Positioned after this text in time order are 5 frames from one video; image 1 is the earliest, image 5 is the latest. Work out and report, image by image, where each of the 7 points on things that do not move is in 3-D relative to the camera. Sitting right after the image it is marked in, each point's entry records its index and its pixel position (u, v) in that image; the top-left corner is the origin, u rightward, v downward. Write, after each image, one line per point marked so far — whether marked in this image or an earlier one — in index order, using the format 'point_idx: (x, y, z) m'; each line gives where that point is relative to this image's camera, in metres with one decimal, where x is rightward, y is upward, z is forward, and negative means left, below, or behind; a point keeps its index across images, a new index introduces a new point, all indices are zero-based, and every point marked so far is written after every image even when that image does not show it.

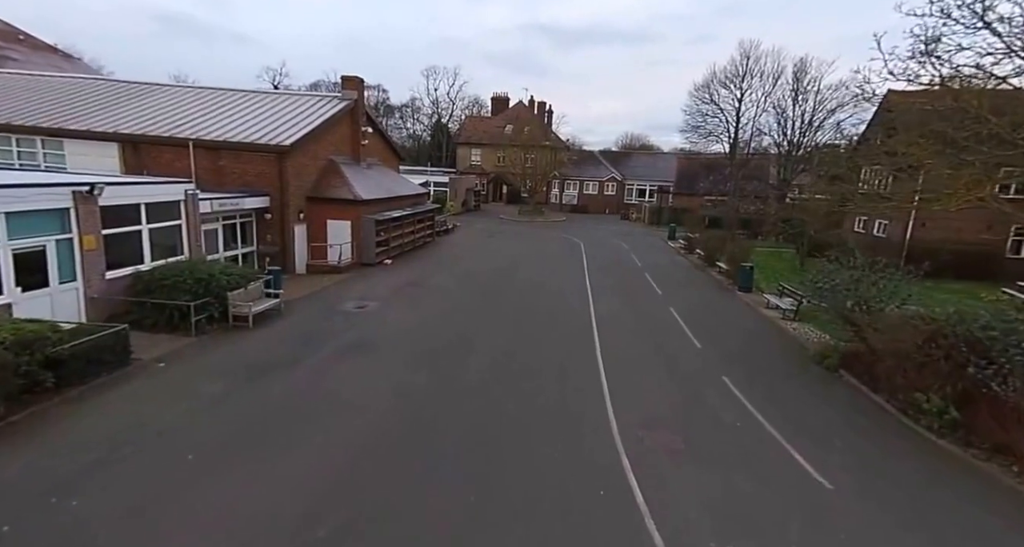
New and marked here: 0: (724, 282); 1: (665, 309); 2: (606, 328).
0: (+8.1, -0.6, +18.1) m
1: (+4.5, -1.2, +14.2) m
2: (+2.5, -1.6, +12.6) m
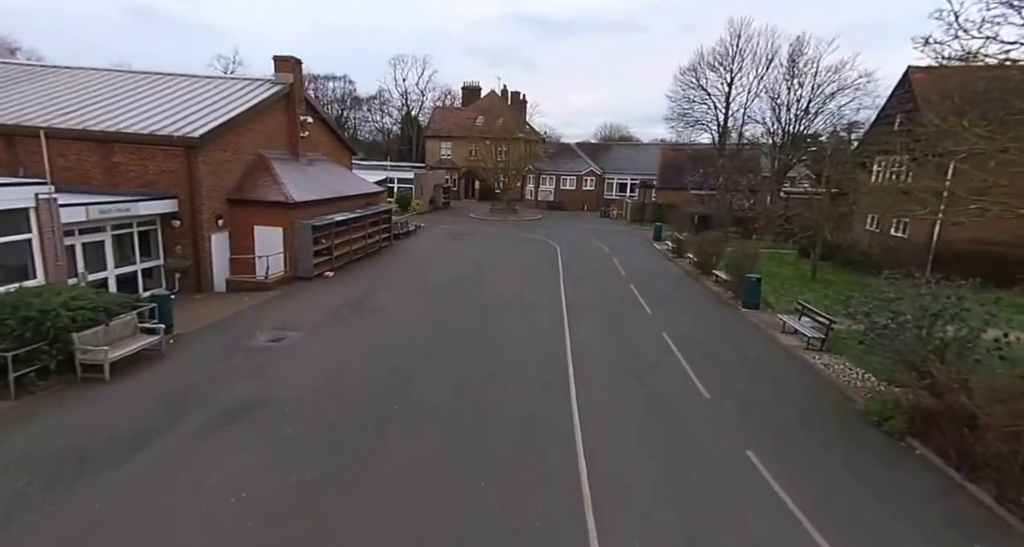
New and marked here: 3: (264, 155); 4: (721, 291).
0: (+6.9, -0.8, +15.6) m
1: (+3.5, -1.6, +11.5) m
2: (+1.6, -2.0, +9.9) m
3: (-8.7, +4.1, +17.3) m
4: (+7.1, -0.7, +16.5) m
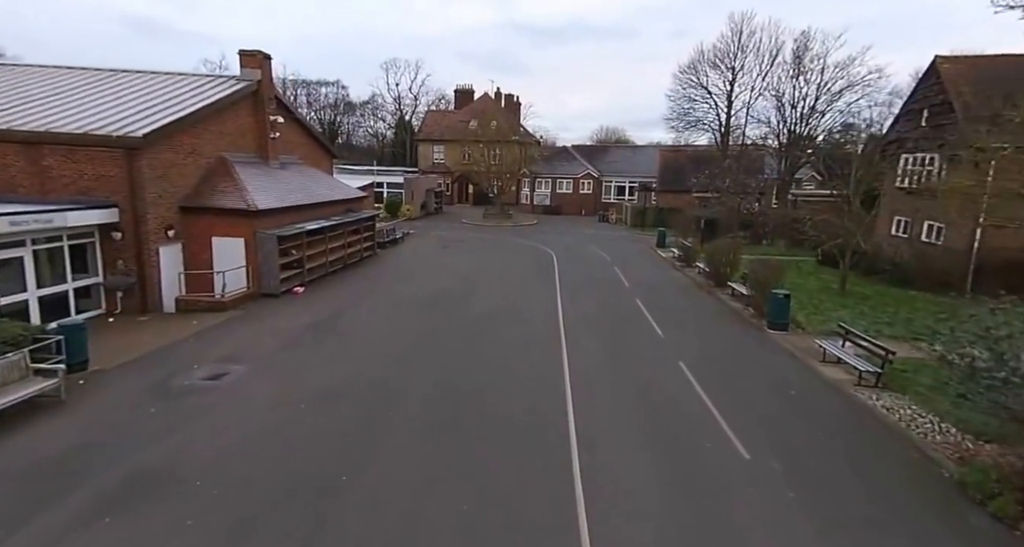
0: (+6.6, -1.2, +13.8) m
1: (+3.3, -1.9, +9.7) m
2: (+1.4, -2.4, +8.1) m
3: (-9.0, +3.6, +15.5) m
4: (+6.8, -1.1, +14.8) m
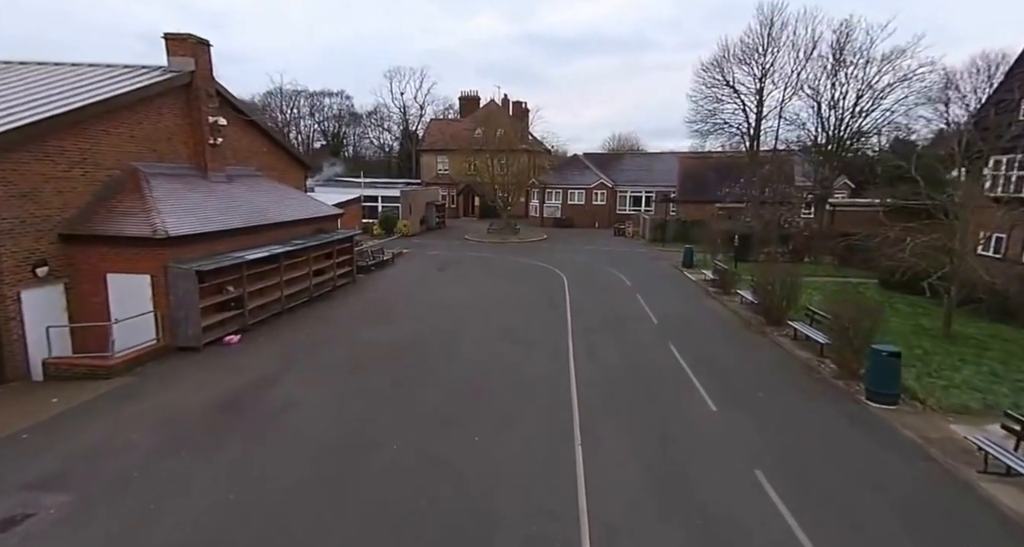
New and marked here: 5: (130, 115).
0: (+6.5, -2.1, +10.0) m
1: (+3.0, -2.8, +6.0) m
2: (+1.1, -3.2, +4.4) m
3: (-9.2, +2.5, +12.2) m
4: (+6.7, -2.0, +10.9) m
5: (-9.3, +3.9, +12.1) m
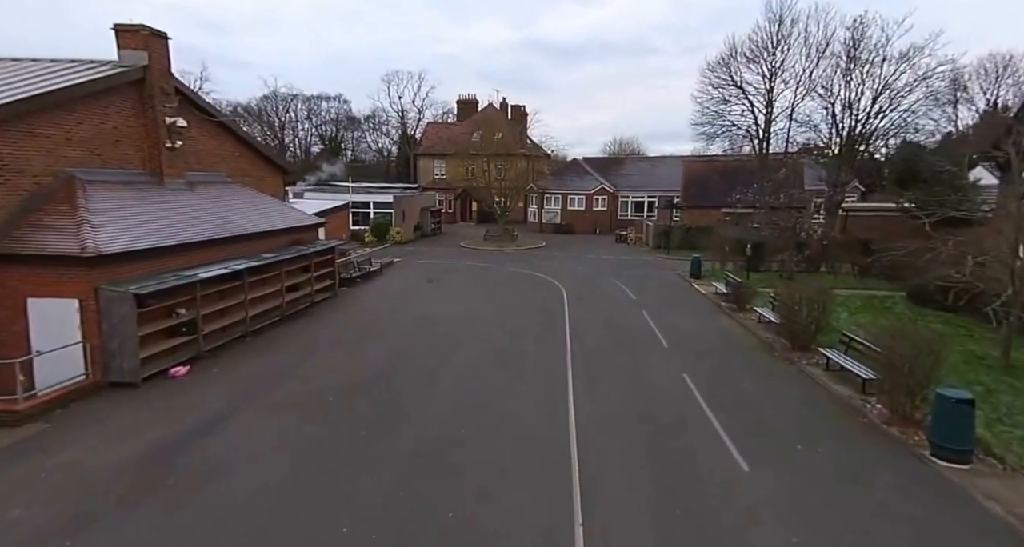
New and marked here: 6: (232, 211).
0: (+6.3, -2.5, +8.4) m
1: (+2.8, -3.1, +4.4) m
2: (+0.9, -3.6, +2.8) m
3: (-9.4, +2.1, +10.6) m
4: (+6.5, -2.4, +9.4) m
5: (-9.5, +3.4, +10.6) m
6: (-8.0, +1.8, +14.4) m
